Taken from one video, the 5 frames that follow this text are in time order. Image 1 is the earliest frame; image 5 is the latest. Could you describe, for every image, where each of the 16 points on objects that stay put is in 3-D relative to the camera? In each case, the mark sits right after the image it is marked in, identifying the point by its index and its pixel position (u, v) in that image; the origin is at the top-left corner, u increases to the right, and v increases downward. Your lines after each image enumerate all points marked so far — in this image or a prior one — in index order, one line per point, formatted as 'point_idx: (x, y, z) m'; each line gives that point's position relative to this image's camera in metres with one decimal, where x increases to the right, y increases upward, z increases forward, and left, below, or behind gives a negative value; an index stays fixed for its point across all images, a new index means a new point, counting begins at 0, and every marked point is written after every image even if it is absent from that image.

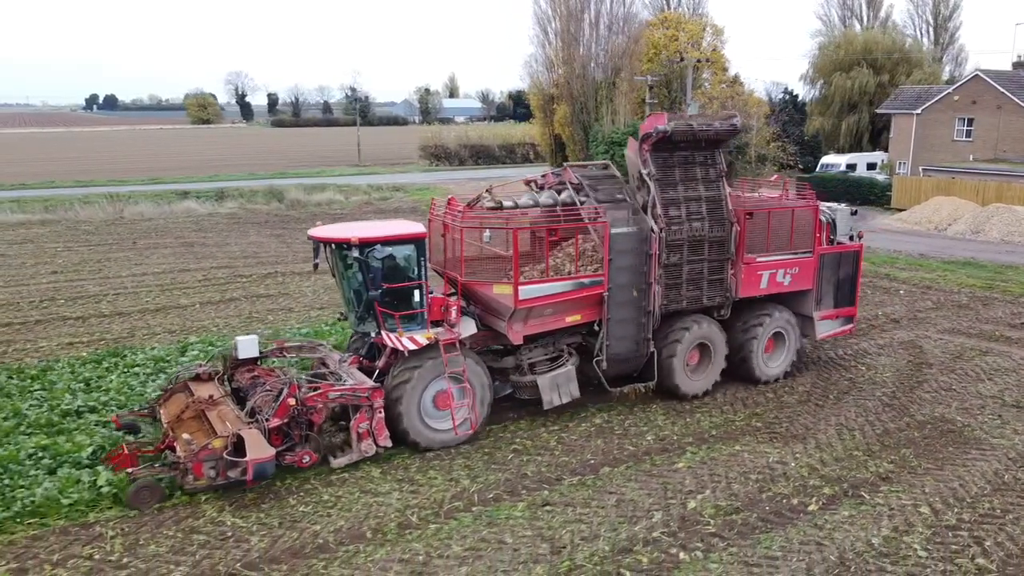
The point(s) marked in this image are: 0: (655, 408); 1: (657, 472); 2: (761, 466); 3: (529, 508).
0: (+1.6, -1.4, +9.0) m
1: (+1.3, -1.6, +7.3) m
2: (+2.3, -1.6, +7.4) m
3: (+0.1, -1.8, +6.6) m
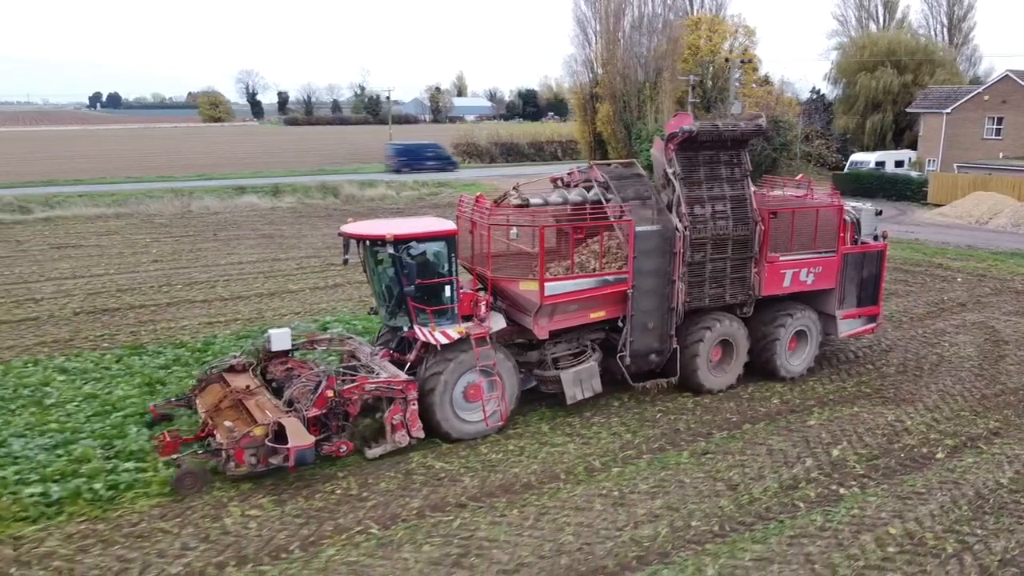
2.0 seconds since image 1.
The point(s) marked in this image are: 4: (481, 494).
0: (+3.2, -1.2, +10.0) m
1: (+2.9, -1.4, +8.2) m
2: (+3.8, -1.4, +8.4) m
3: (+1.7, -1.6, +7.6) m
4: (-0.3, -1.7, +6.9) m
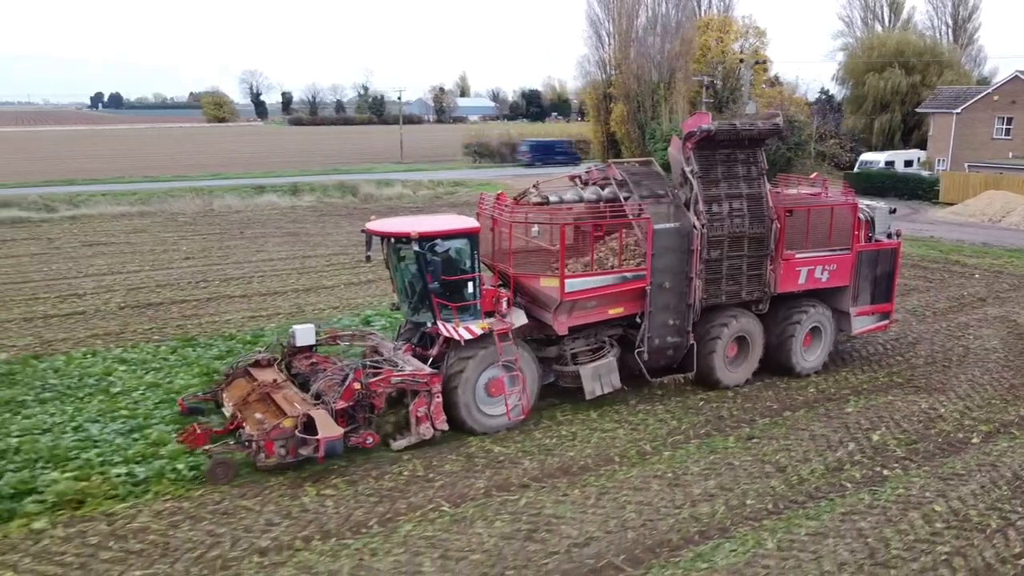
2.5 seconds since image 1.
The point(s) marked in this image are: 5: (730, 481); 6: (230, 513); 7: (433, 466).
0: (+3.7, -1.1, +10.3) m
1: (+3.4, -1.3, +8.6) m
2: (+4.3, -1.3, +8.7) m
3: (+2.2, -1.5, +7.9) m
4: (+0.3, -1.7, +7.2) m
5: (+1.9, -1.7, +7.1) m
6: (-2.2, -1.8, +6.5) m
7: (-0.7, -1.6, +7.4) m
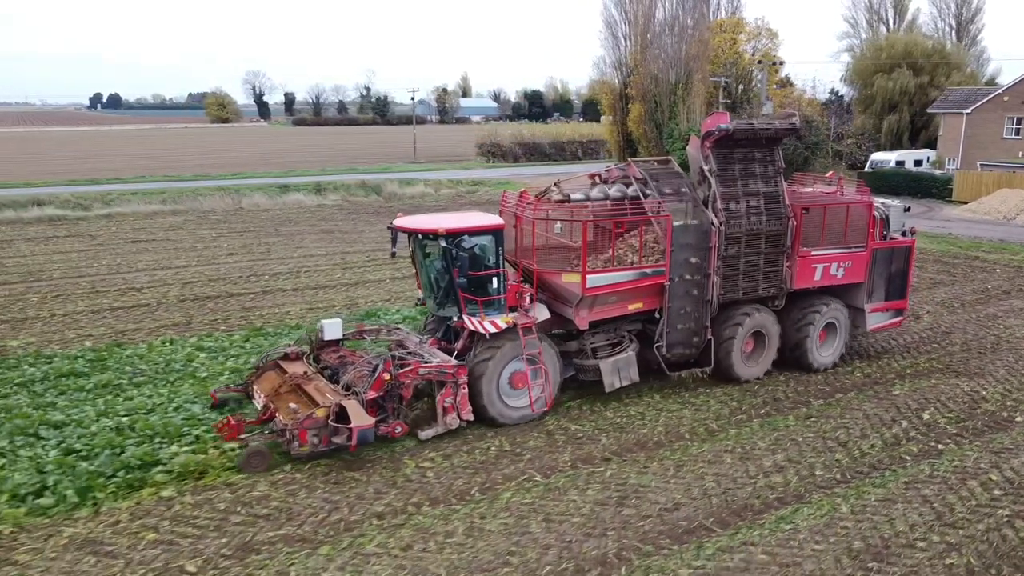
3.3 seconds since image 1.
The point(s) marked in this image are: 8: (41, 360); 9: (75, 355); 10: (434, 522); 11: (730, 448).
0: (+4.4, -1.0, +10.9) m
1: (+4.1, -1.2, +9.1) m
2: (+5.1, -1.2, +9.2) m
3: (+3.0, -1.4, +8.5) m
4: (+1.0, -1.5, +7.7) m
5: (+2.7, -1.6, +7.6) m
6: (-1.5, -1.7, +7.0) m
7: (+0.1, -1.5, +7.9) m
8: (-5.7, -0.9, +9.9) m
9: (-5.4, -0.8, +10.1) m
10: (-0.6, -1.8, +6.4) m
11: (+2.1, -1.5, +7.8) m
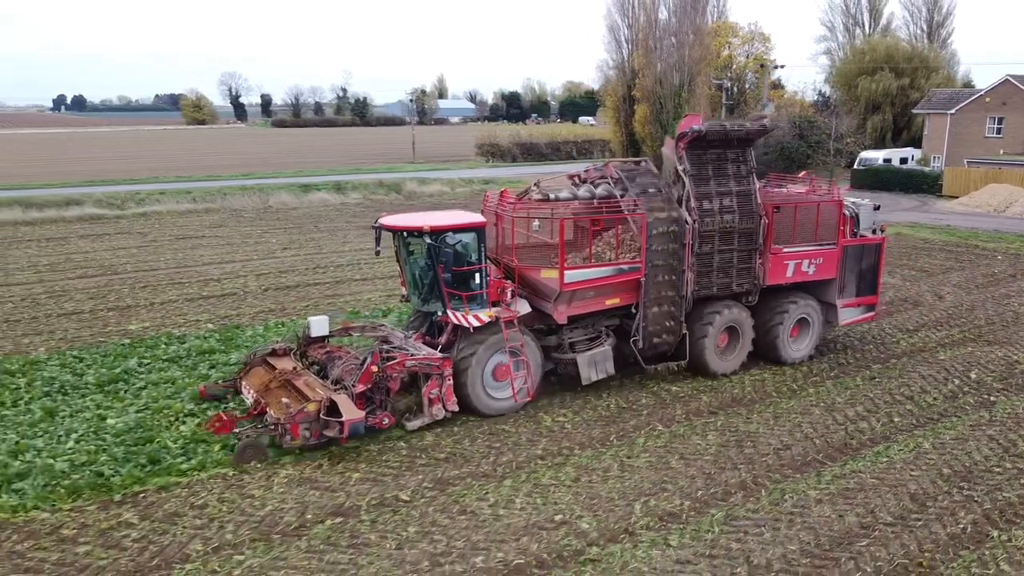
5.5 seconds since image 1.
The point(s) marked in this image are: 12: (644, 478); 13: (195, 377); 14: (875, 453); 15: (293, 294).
0: (+5.6, -0.7, +12.2) m
1: (+5.4, -0.9, +10.5) m
2: (+6.3, -0.9, +10.6) m
3: (+4.2, -1.1, +9.8) m
4: (+2.3, -1.3, +9.0) m
5: (+3.9, -1.3, +8.9) m
6: (-0.2, -1.5, +8.2) m
7: (+1.3, -1.3, +9.1) m
8: (-4.5, -0.7, +10.9) m
9: (-4.2, -0.6, +11.0) m
10: (+0.7, -1.6, +7.6) m
11: (+3.4, -1.3, +9.1) m
12: (+1.2, -1.7, +7.2) m
13: (-3.7, -1.0, +9.4) m
14: (+3.4, -1.6, +7.7) m
15: (-3.8, -0.1, +14.1) m
